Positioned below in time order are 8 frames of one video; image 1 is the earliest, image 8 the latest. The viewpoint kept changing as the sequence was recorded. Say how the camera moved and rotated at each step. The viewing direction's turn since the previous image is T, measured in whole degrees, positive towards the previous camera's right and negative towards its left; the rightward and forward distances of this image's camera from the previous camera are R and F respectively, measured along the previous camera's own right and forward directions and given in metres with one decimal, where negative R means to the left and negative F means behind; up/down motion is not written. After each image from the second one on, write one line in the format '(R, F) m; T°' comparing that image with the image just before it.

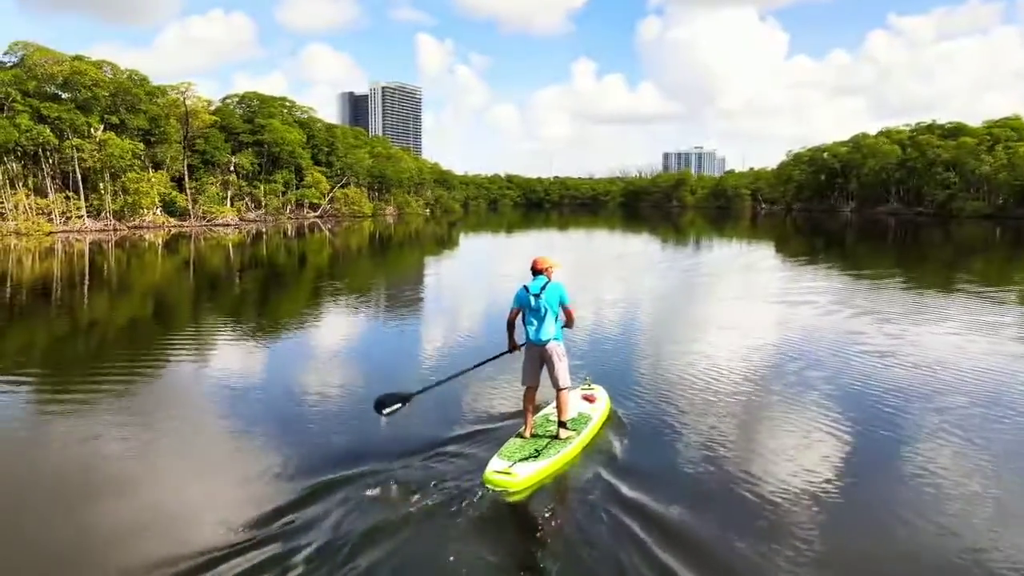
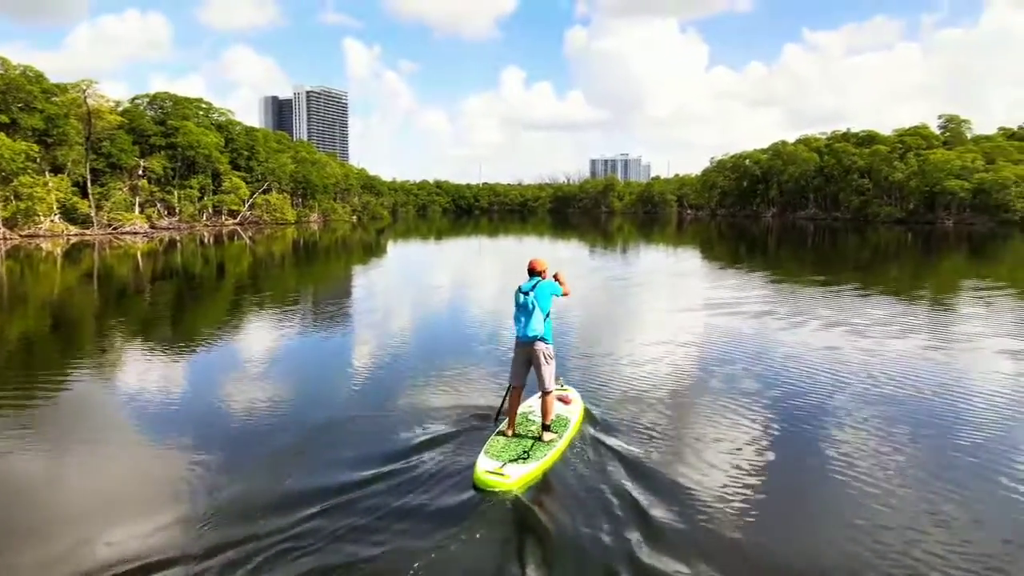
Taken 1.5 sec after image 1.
(0.0, +0.4) m; +5°
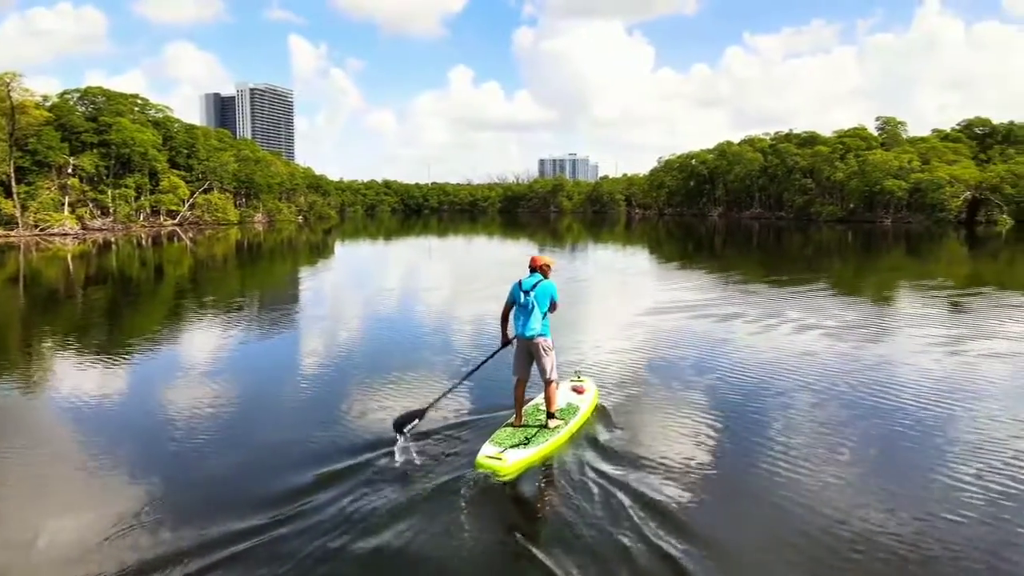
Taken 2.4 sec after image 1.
(0.0, +0.2) m; +4°
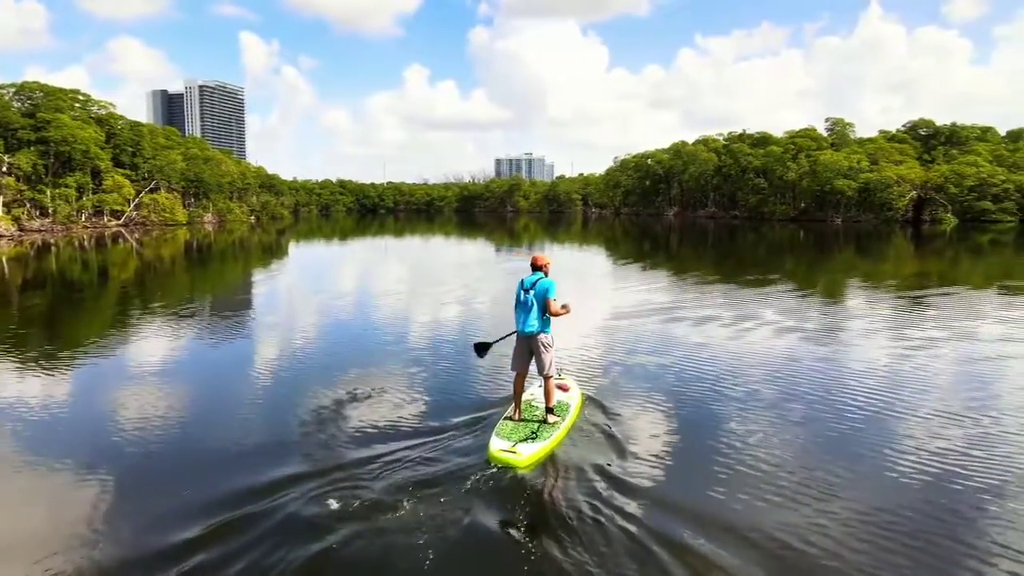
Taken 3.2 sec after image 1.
(0.0, +0.2) m; +3°
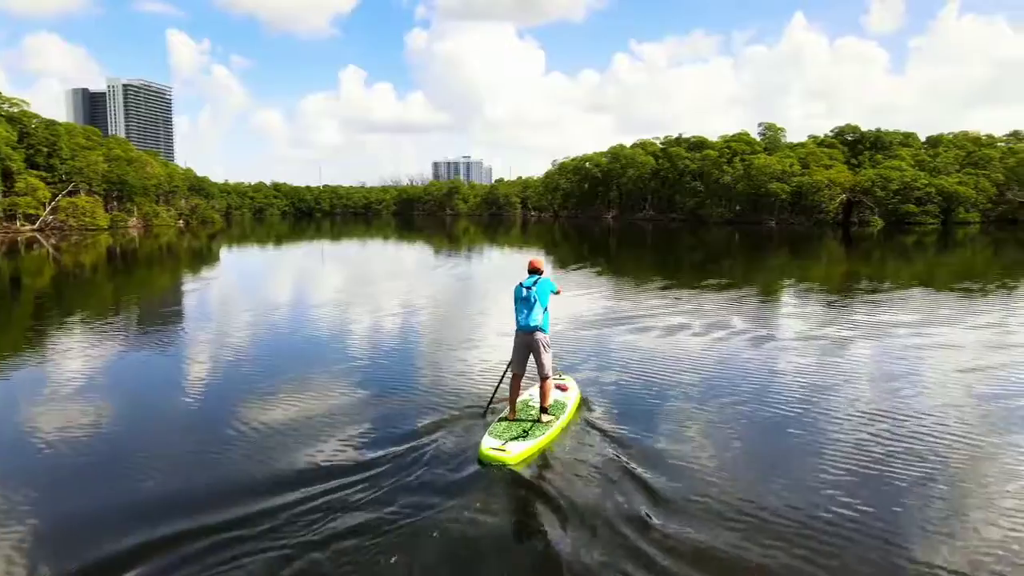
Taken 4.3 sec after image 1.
(0.0, +0.3) m; +5°
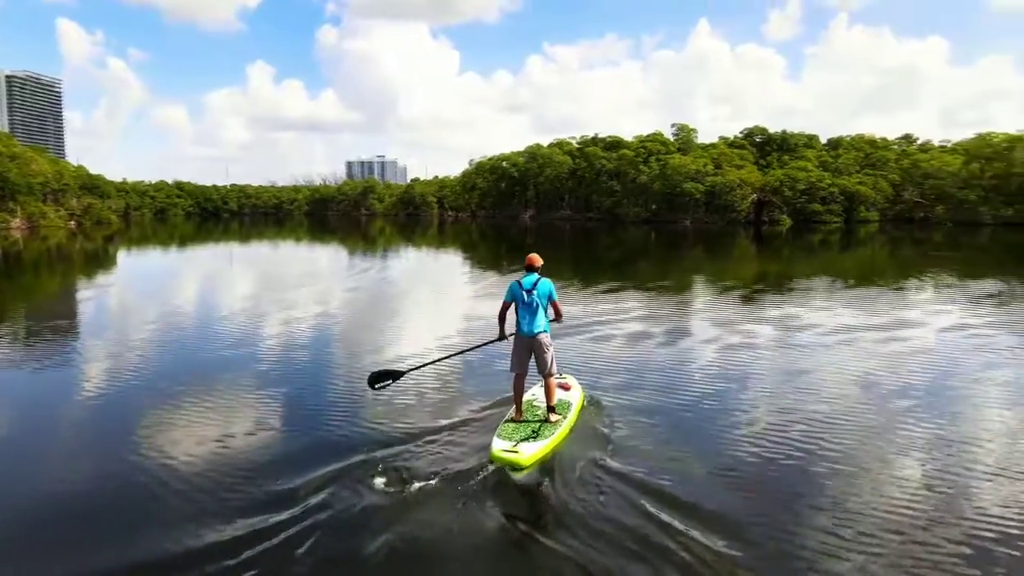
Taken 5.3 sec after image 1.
(-0.1, +0.4) m; +6°
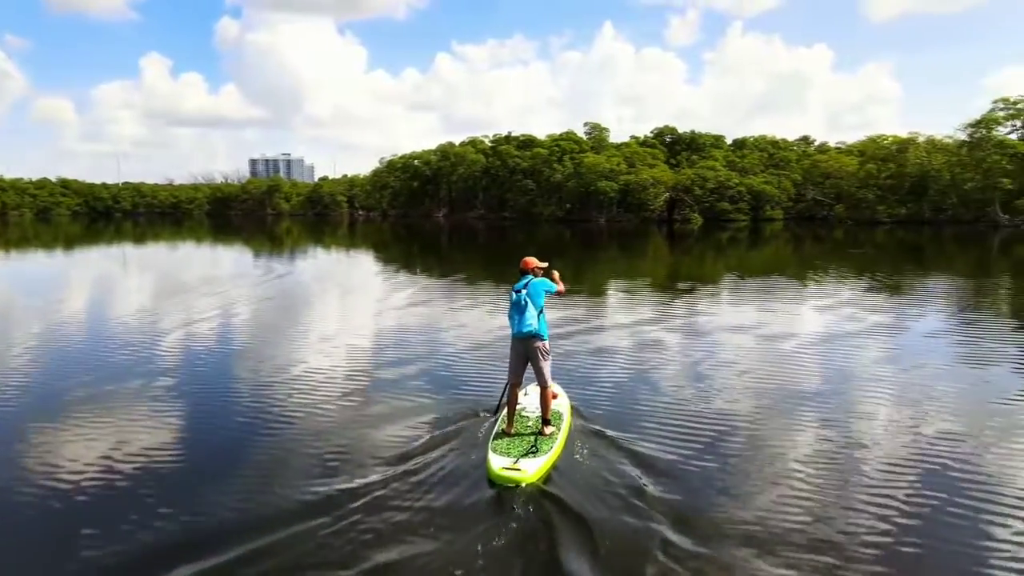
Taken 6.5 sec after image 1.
(-0.1, +0.5) m; +7°
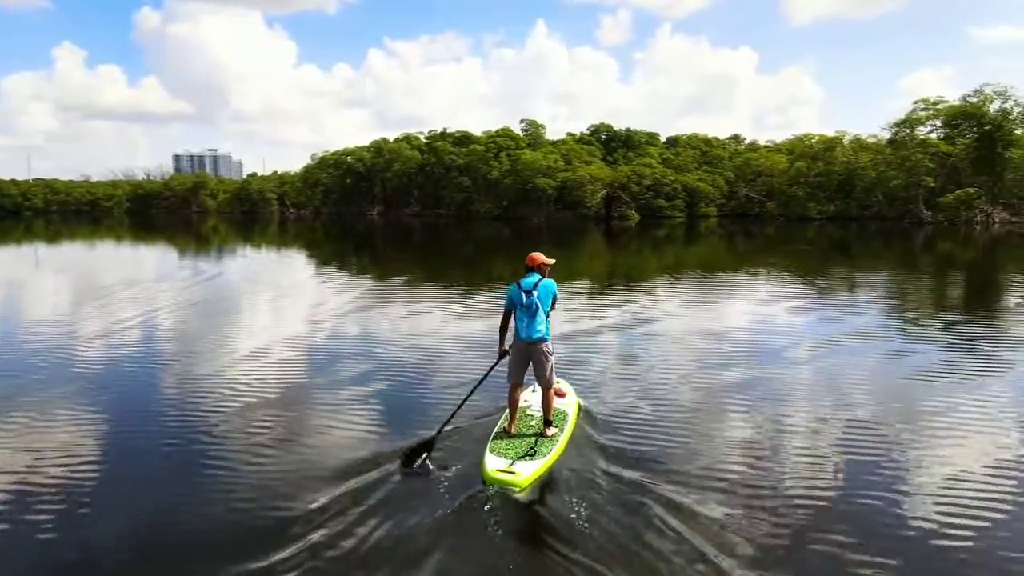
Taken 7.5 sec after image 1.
(-0.1, +0.4) m; +5°
